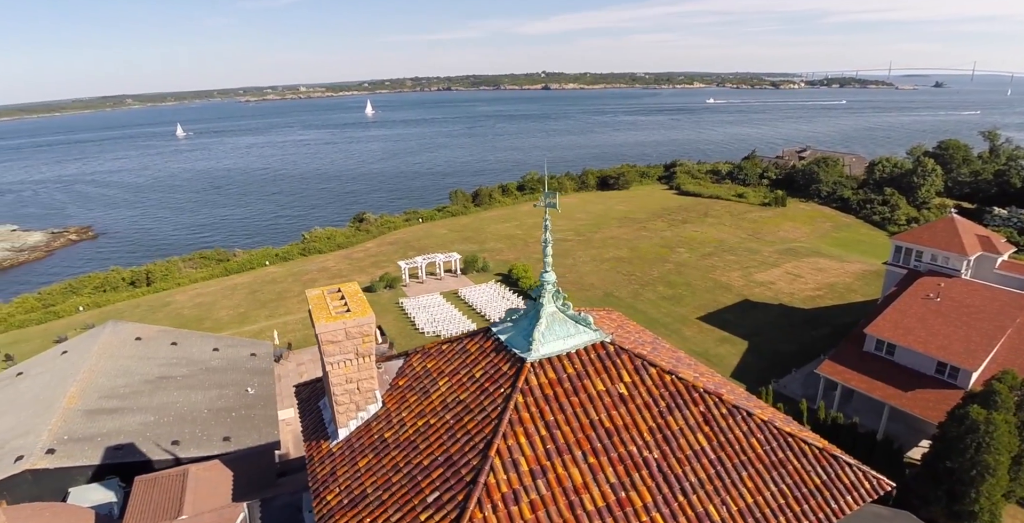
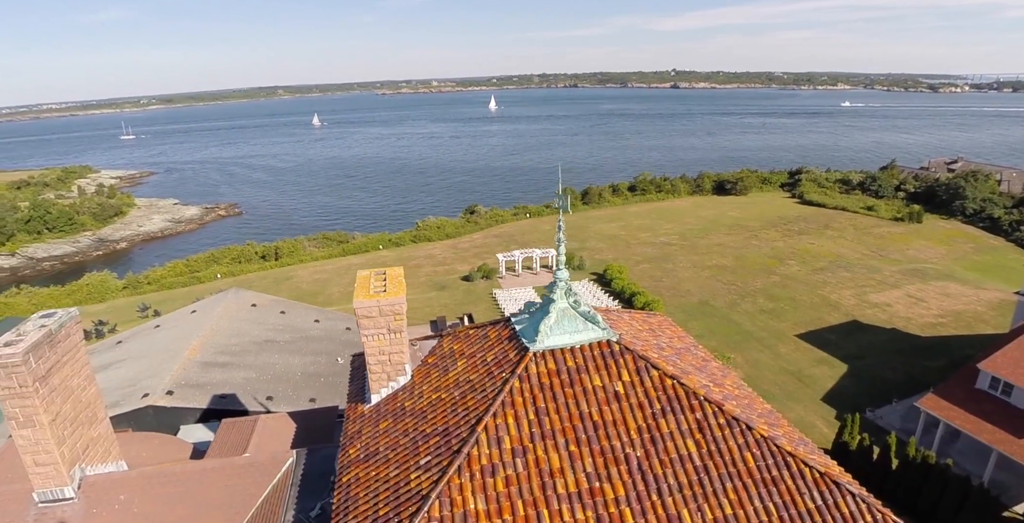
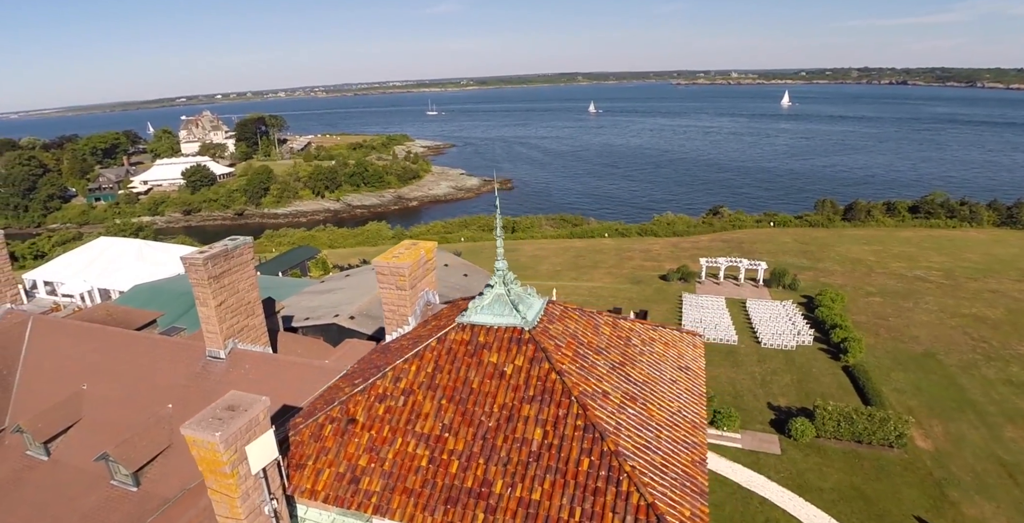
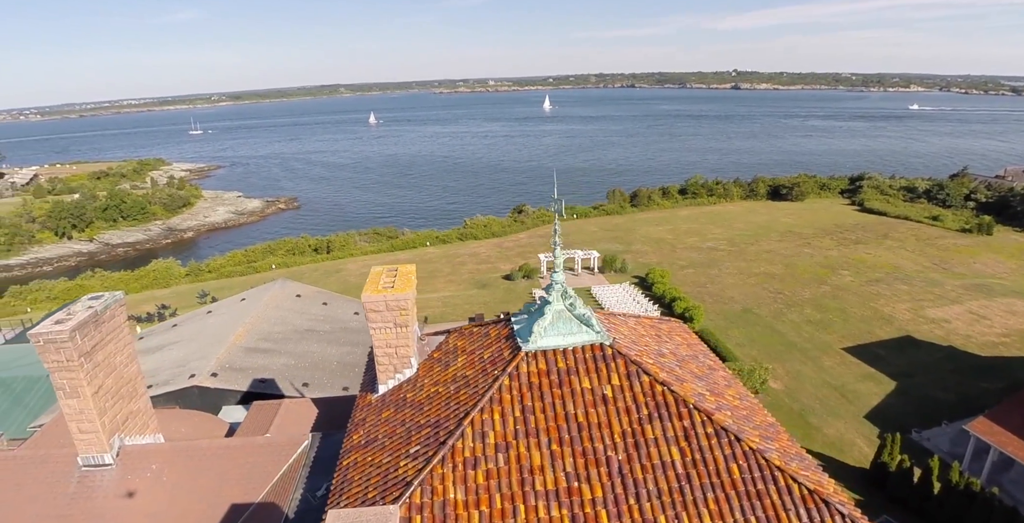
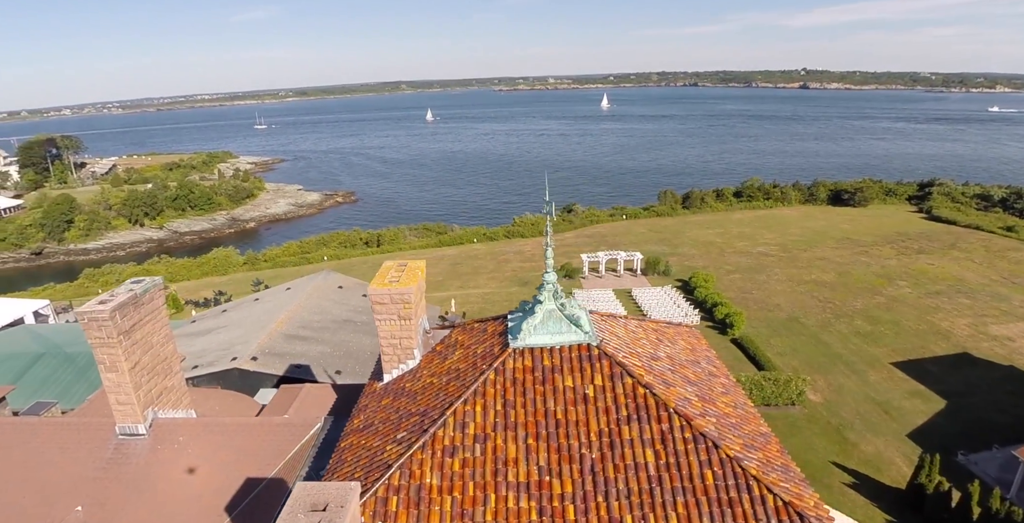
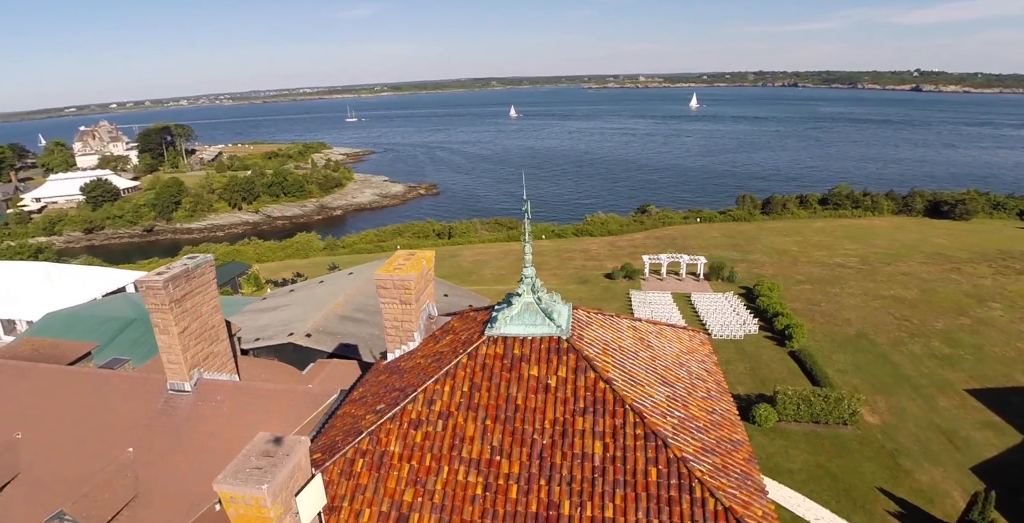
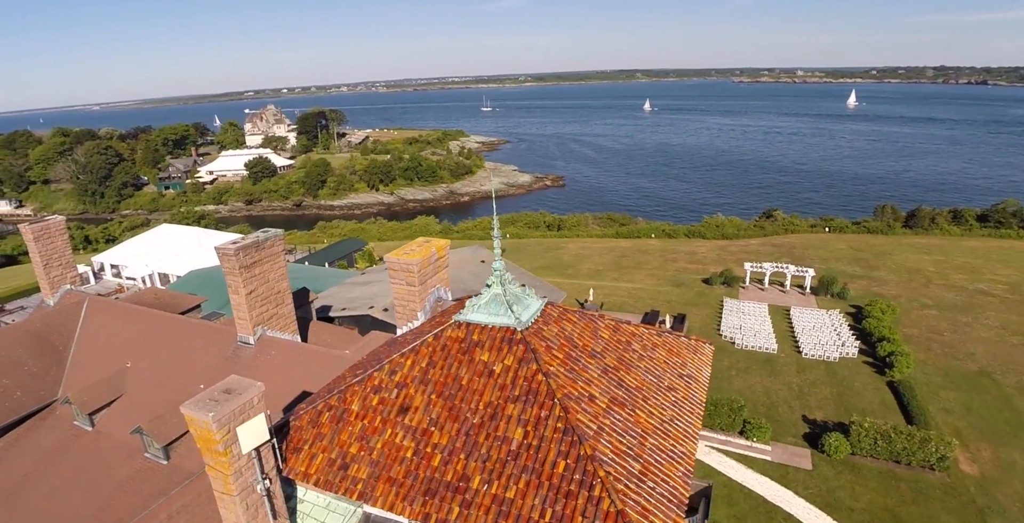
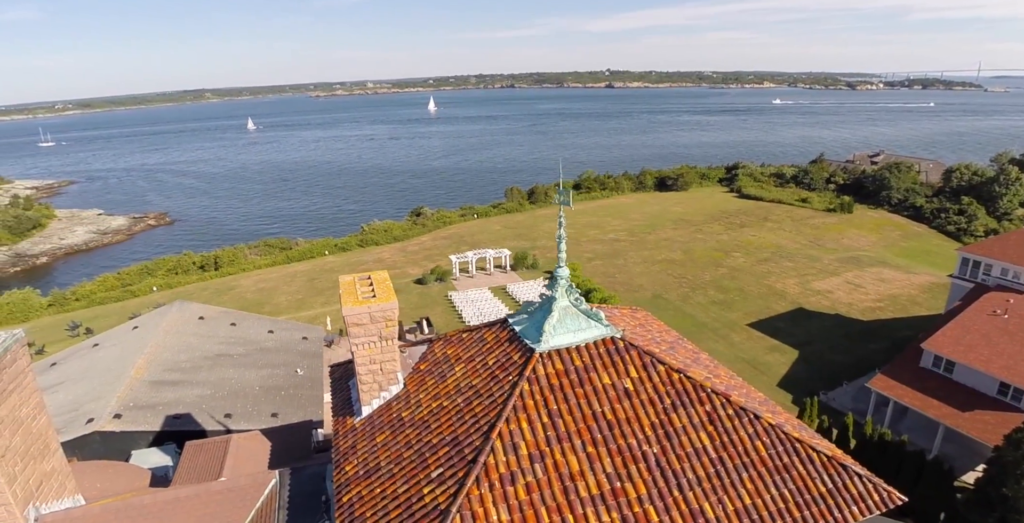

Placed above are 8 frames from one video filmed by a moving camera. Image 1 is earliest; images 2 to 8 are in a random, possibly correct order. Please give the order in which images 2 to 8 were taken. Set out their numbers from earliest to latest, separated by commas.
8, 2, 4, 5, 6, 3, 7
